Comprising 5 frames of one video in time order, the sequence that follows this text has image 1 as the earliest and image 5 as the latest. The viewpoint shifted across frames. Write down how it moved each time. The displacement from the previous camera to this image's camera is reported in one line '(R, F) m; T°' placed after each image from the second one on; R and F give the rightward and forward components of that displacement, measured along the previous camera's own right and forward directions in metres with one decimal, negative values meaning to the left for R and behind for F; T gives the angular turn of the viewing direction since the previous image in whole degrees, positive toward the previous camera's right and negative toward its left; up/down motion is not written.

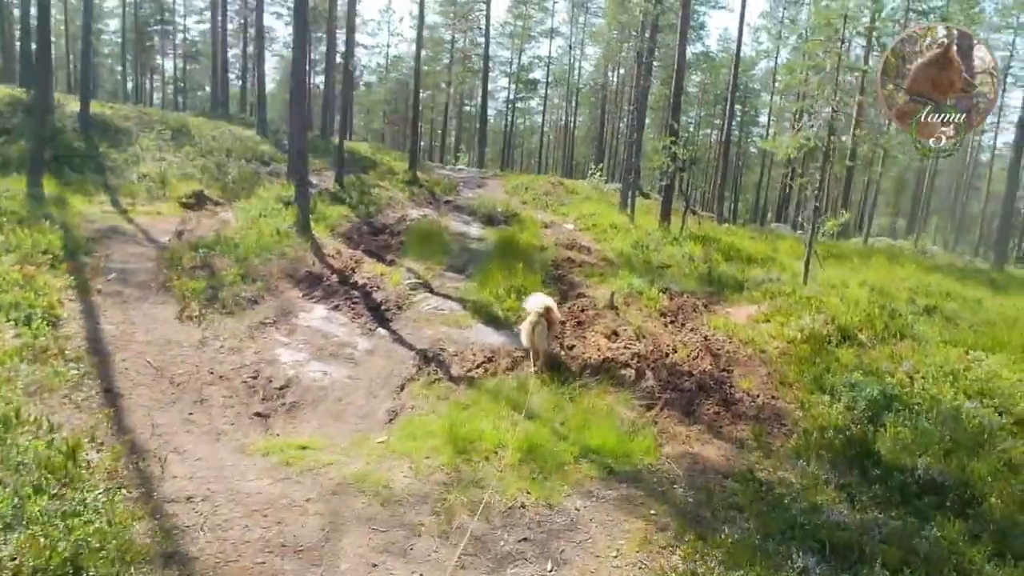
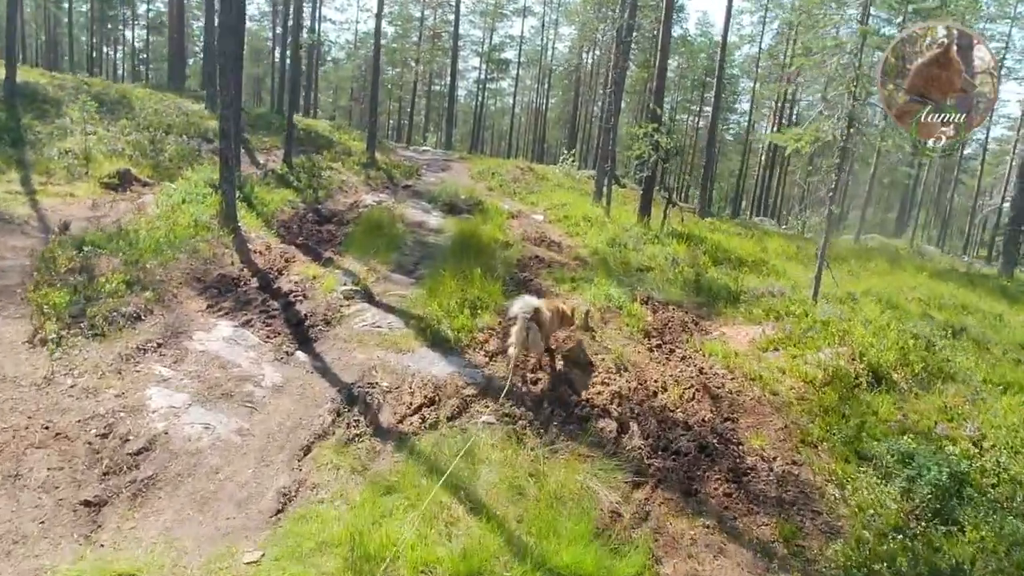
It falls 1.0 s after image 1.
(+0.2, +2.1) m; +2°
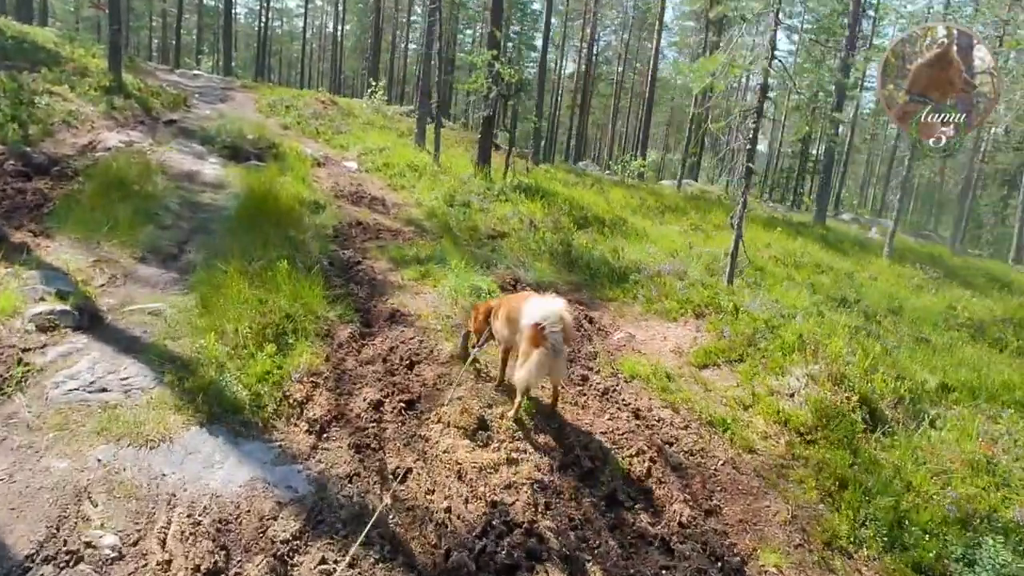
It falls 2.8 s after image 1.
(-0.3, +3.6) m; +16°
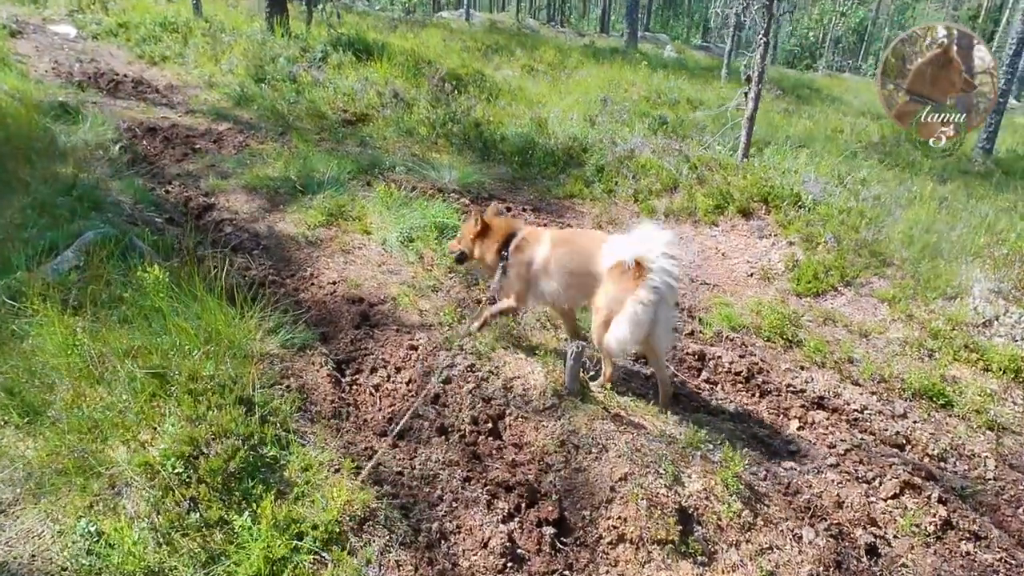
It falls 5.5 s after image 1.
(-1.9, +3.2) m; +19°
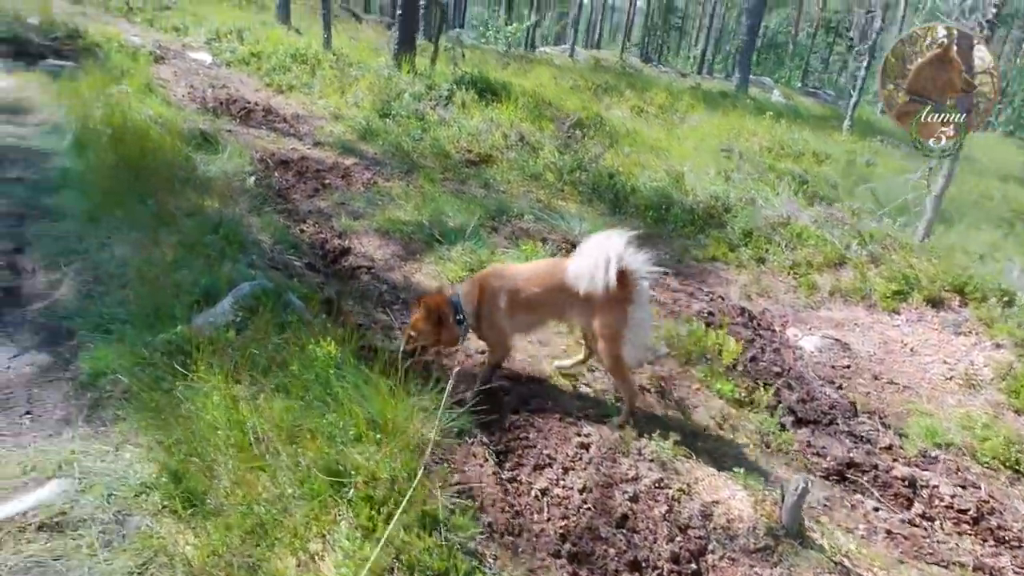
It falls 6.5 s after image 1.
(-0.7, +0.5) m; -6°
